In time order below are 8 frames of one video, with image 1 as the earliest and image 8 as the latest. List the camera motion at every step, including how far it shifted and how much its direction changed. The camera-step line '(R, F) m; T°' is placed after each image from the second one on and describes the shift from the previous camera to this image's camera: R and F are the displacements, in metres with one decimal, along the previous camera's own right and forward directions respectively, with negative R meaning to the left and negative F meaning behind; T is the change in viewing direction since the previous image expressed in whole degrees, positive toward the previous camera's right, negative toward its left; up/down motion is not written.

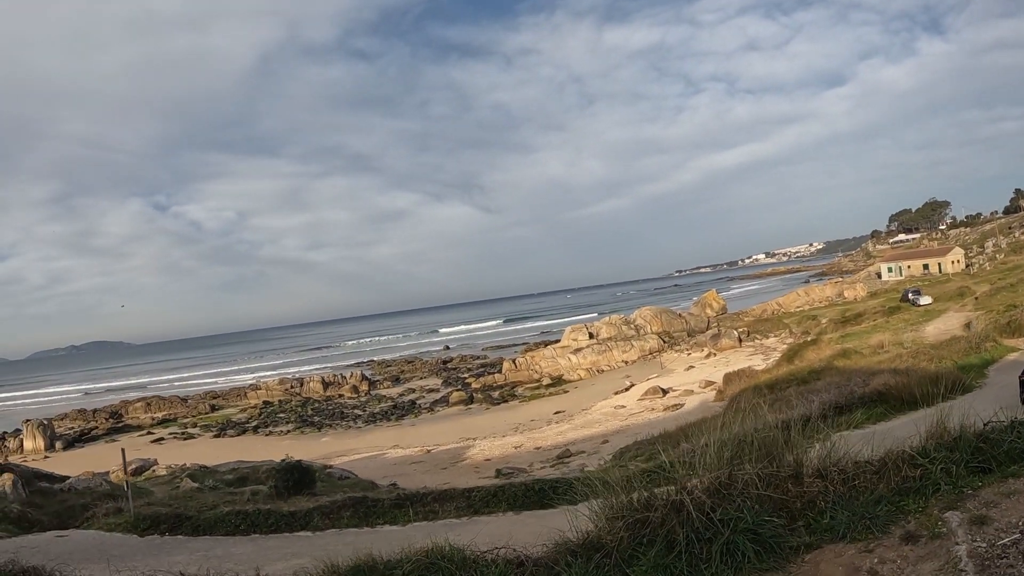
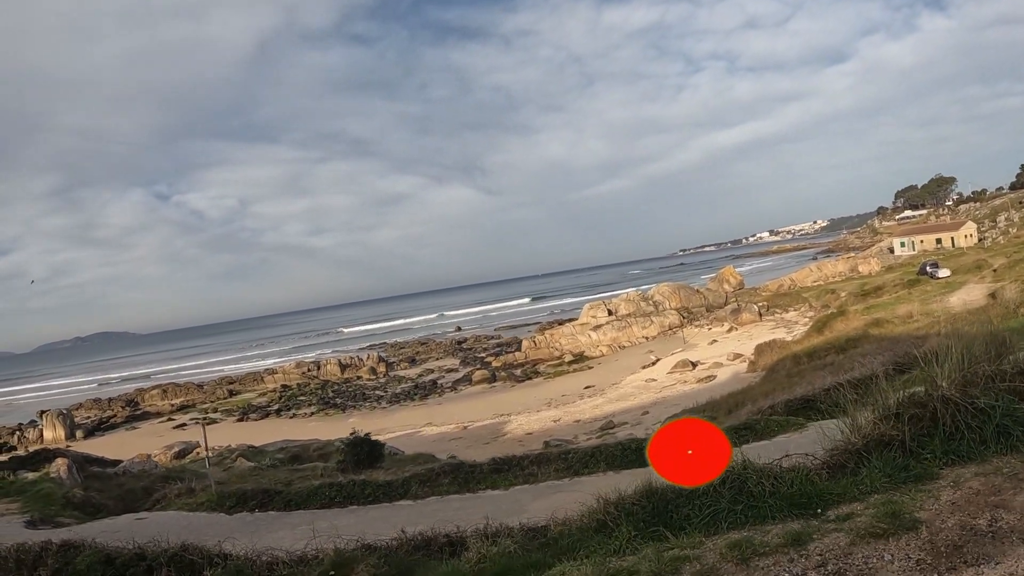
(-1.9, +0.2) m; +2°
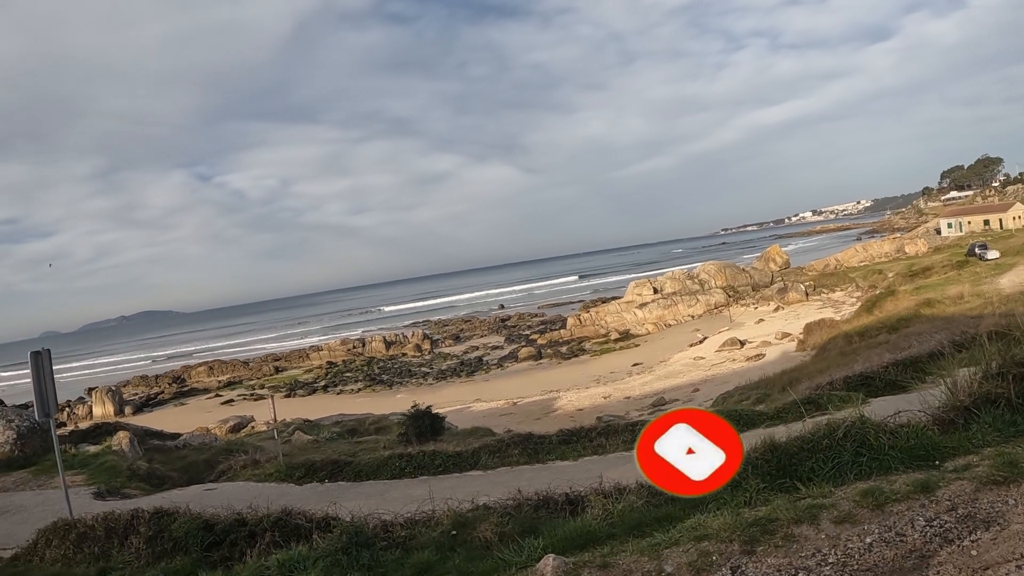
(-0.9, +0.1) m; -2°
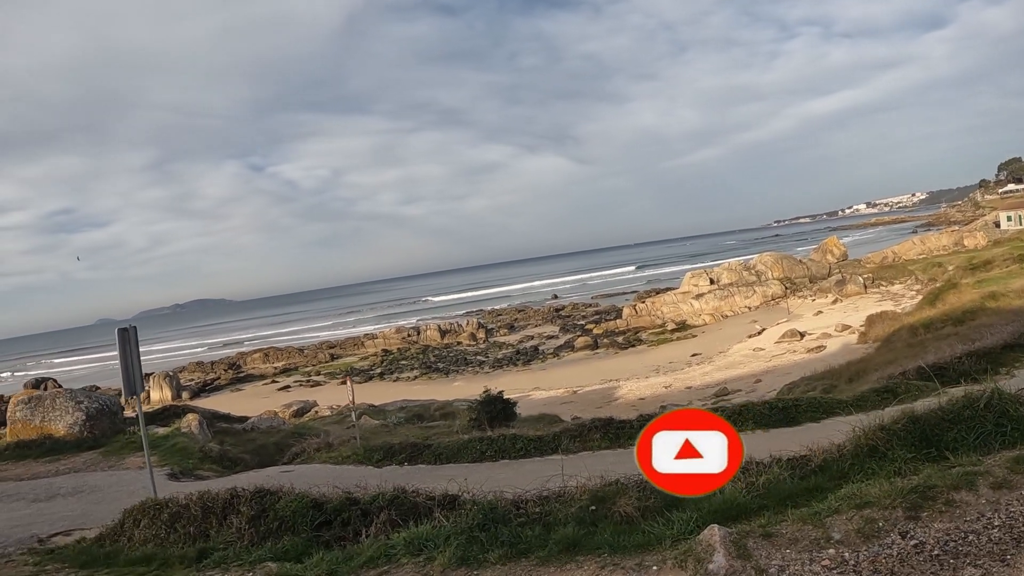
(-1.1, 0.0) m; -2°
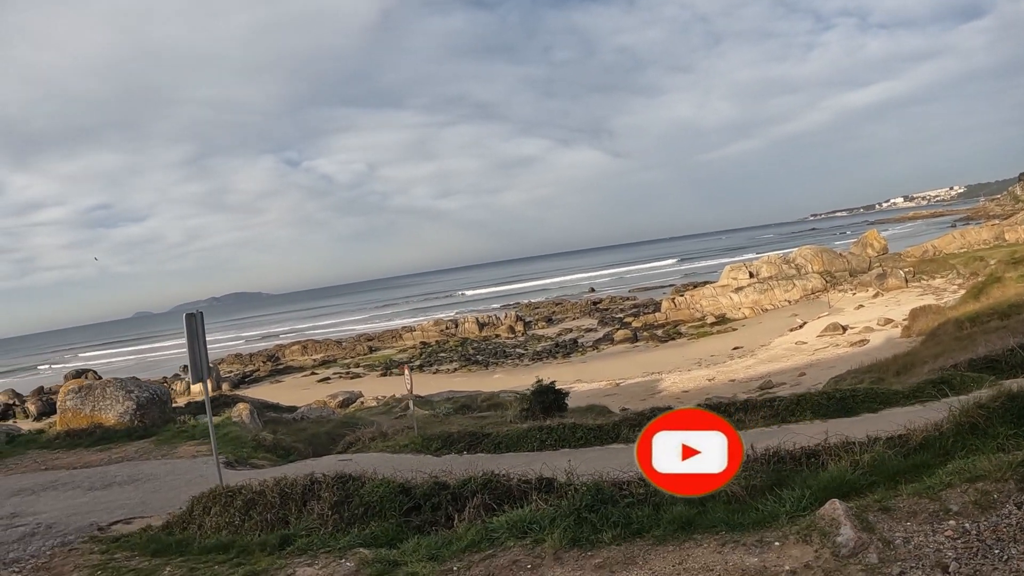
(-0.8, -0.1) m; -2°
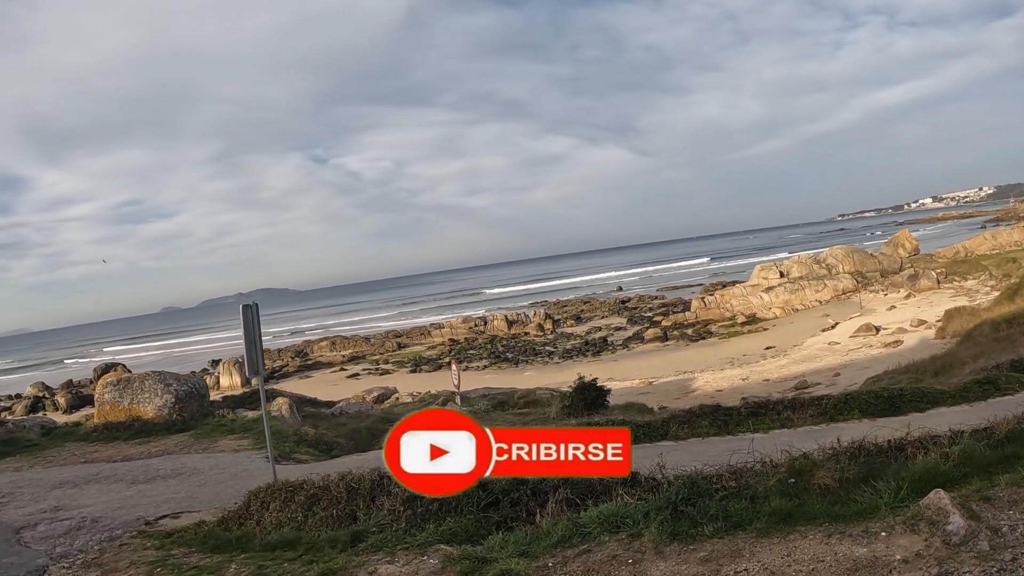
(-0.7, -0.1) m; -1°
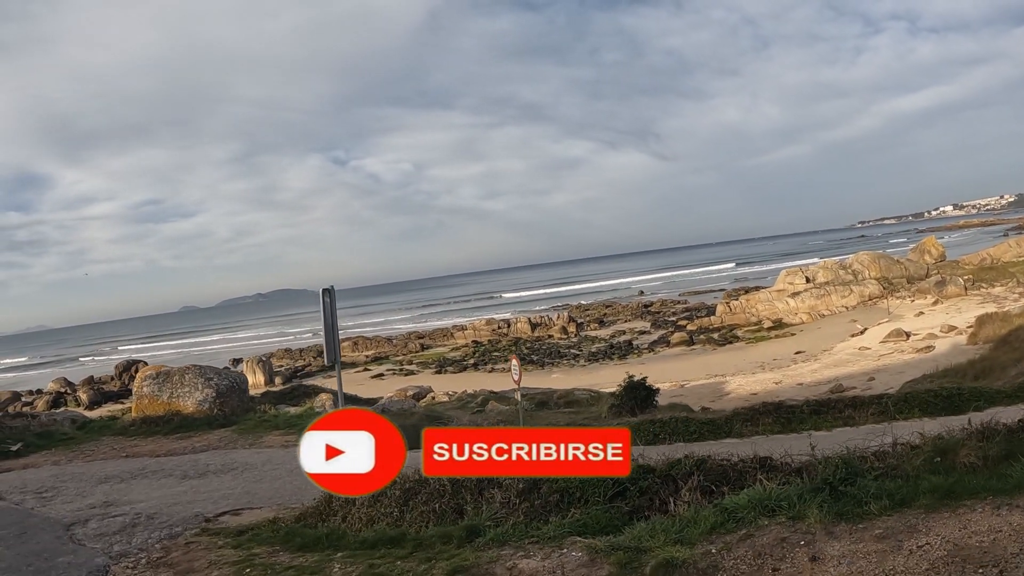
(-1.0, +0.2) m; 0°
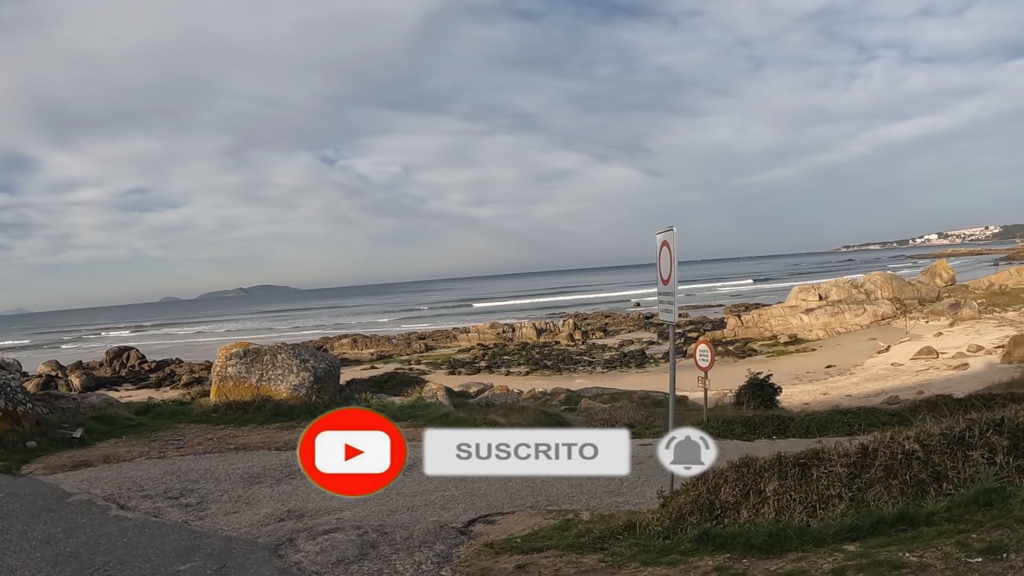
(-3.9, +1.2) m; +6°
